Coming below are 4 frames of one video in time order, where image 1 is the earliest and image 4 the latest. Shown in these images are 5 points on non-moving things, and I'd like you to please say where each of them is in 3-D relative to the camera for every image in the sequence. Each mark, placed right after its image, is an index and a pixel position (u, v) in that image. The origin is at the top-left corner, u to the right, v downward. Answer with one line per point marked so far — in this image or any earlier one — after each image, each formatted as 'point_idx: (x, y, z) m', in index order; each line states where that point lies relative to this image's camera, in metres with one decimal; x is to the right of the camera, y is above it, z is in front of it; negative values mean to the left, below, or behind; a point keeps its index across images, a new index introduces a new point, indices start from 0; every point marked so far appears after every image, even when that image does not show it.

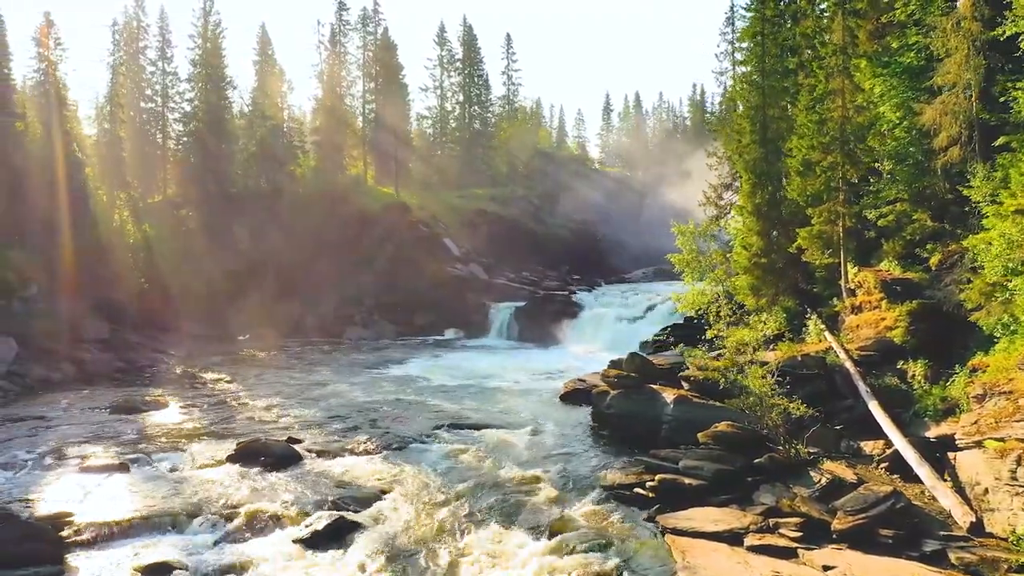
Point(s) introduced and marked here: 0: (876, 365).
0: (+10.8, -2.2, +19.2) m
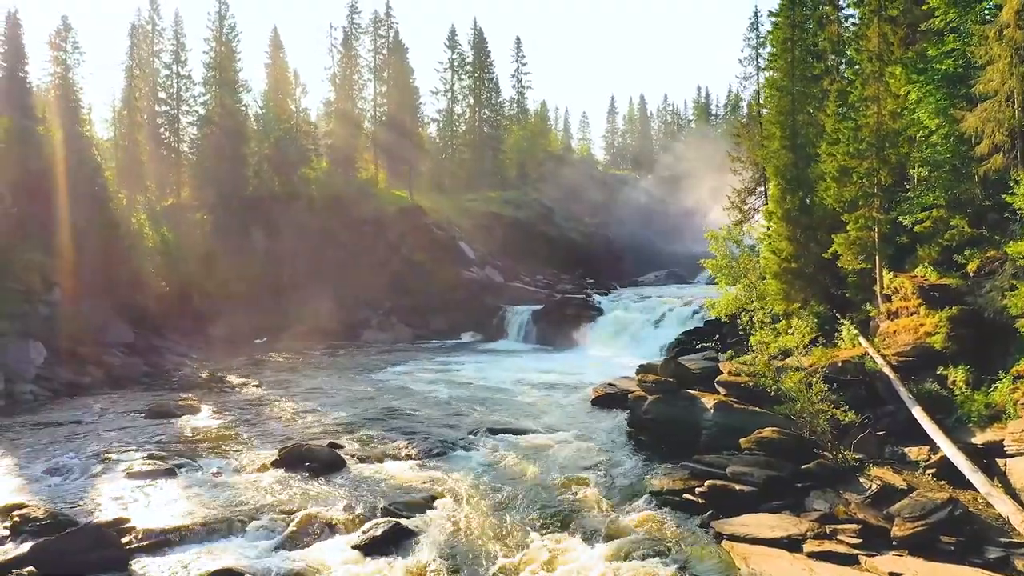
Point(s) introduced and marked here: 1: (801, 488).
0: (+12.1, -2.4, +19.3) m
1: (+7.1, -4.9, +15.8) m
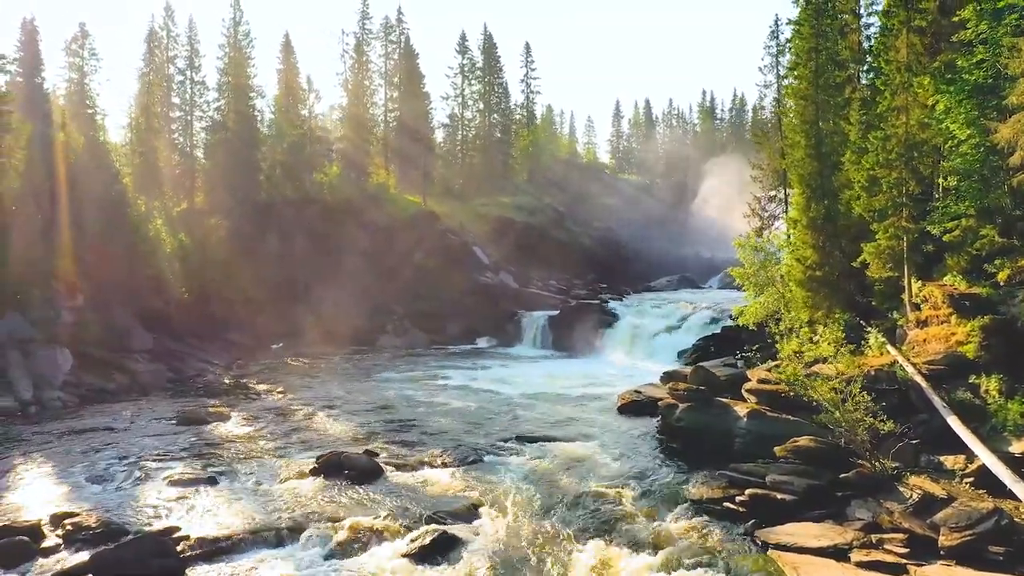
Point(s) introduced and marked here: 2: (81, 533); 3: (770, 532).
0: (+13.2, -2.7, +19.5) m
1: (+8.2, -5.2, +16.0) m
2: (-9.7, -5.5, +14.5) m
3: (+5.9, -5.6, +14.7) m
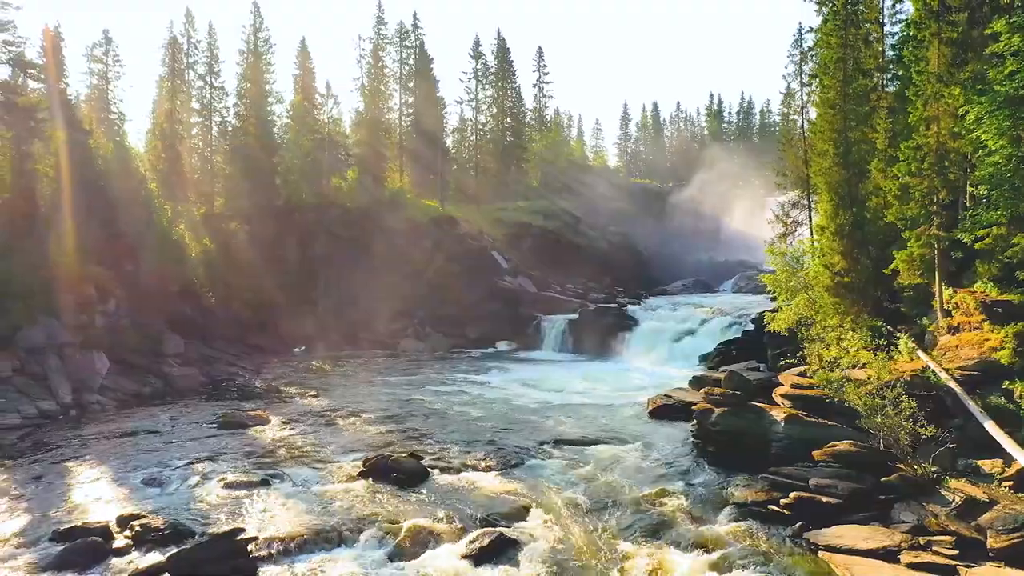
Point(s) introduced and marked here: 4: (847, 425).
0: (+14.5, -2.9, +19.9) m
1: (+9.4, -5.4, +16.4) m
2: (-8.4, -5.7, +14.9) m
3: (+7.2, -5.8, +15.2) m
4: (+10.0, -4.2, +20.1) m
